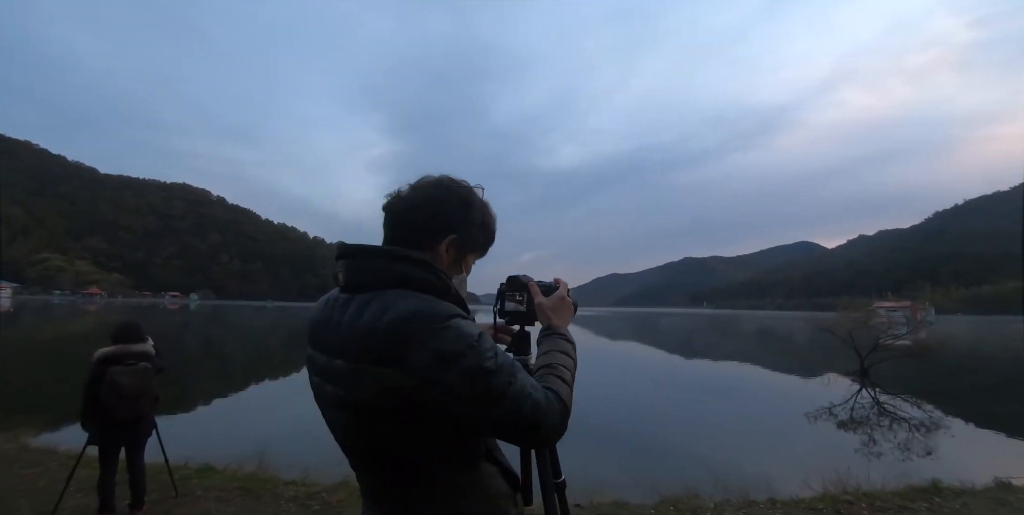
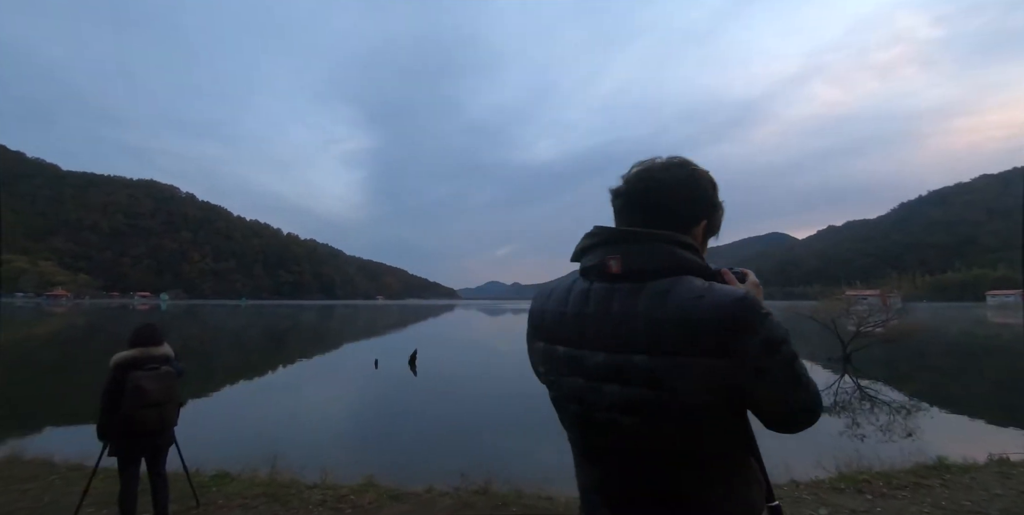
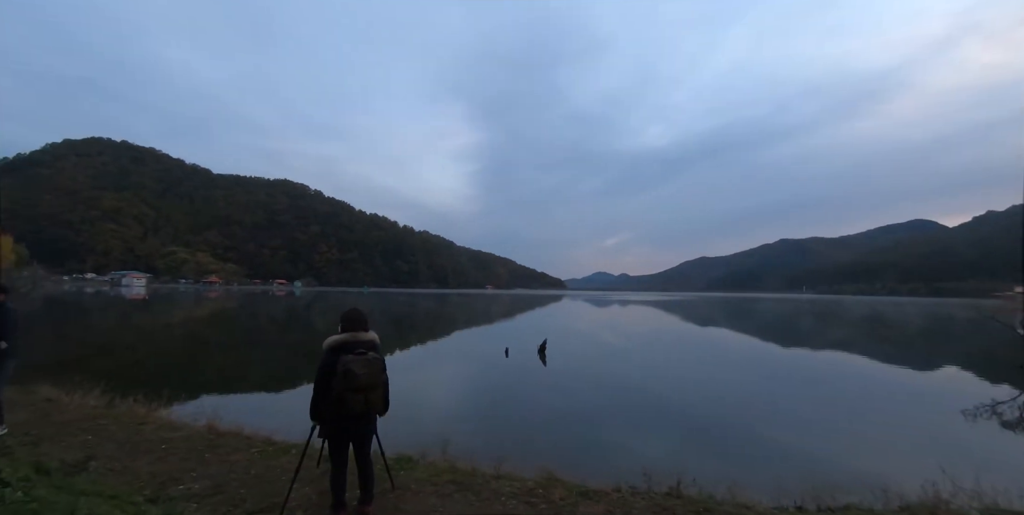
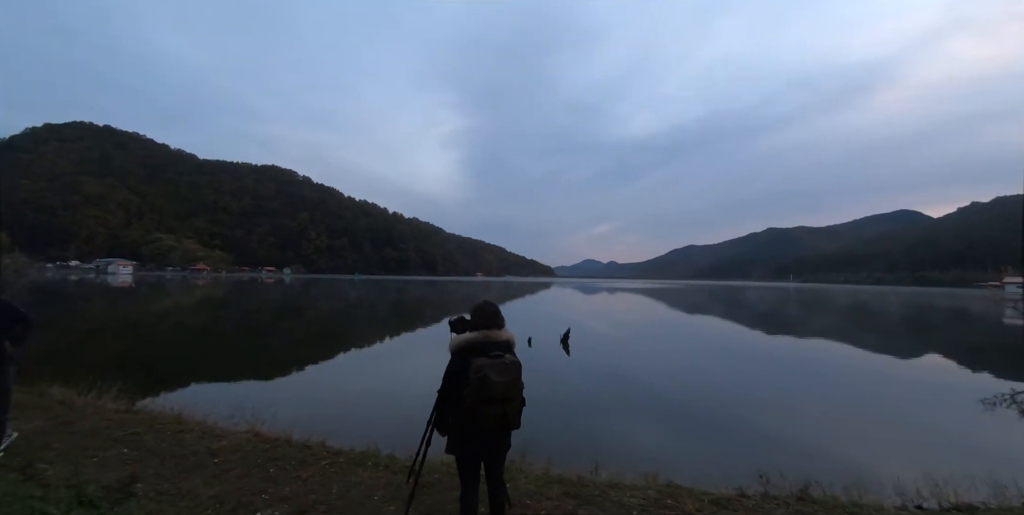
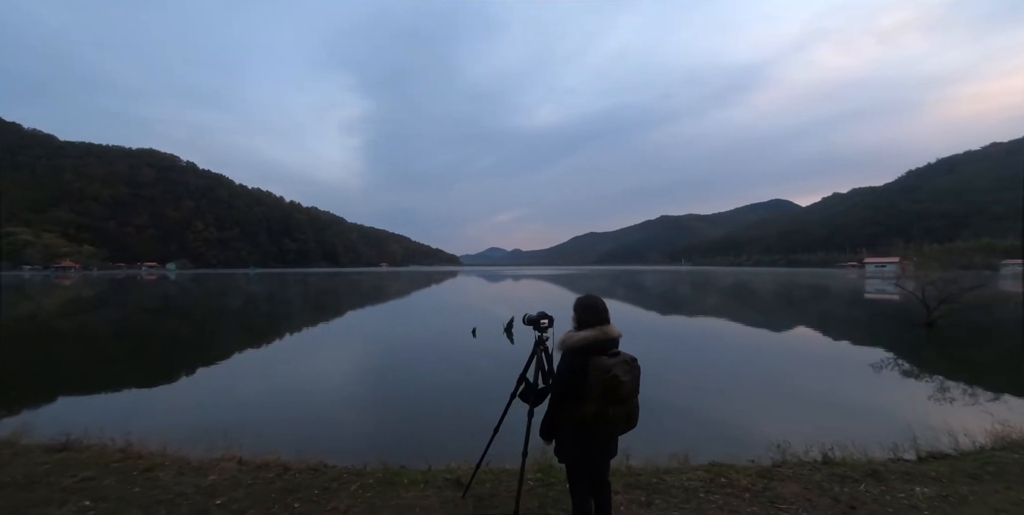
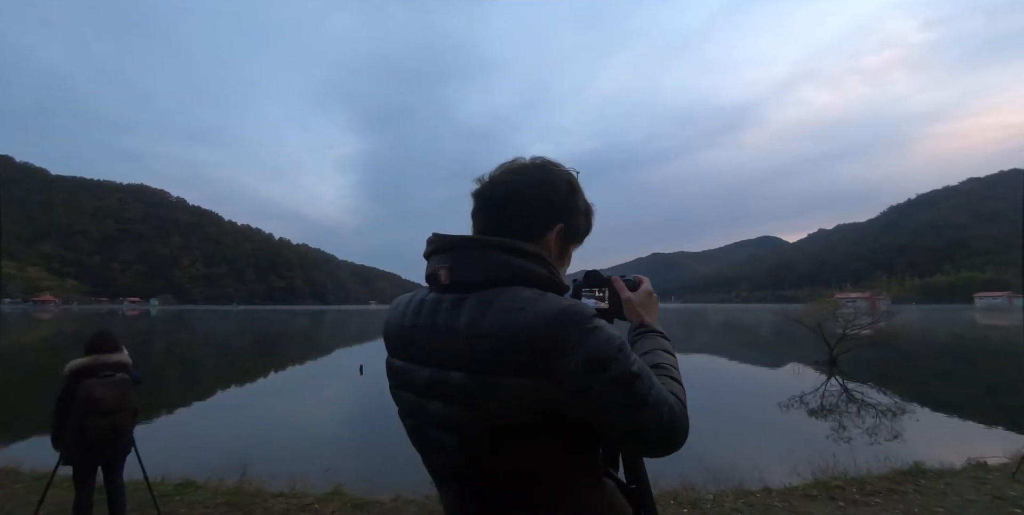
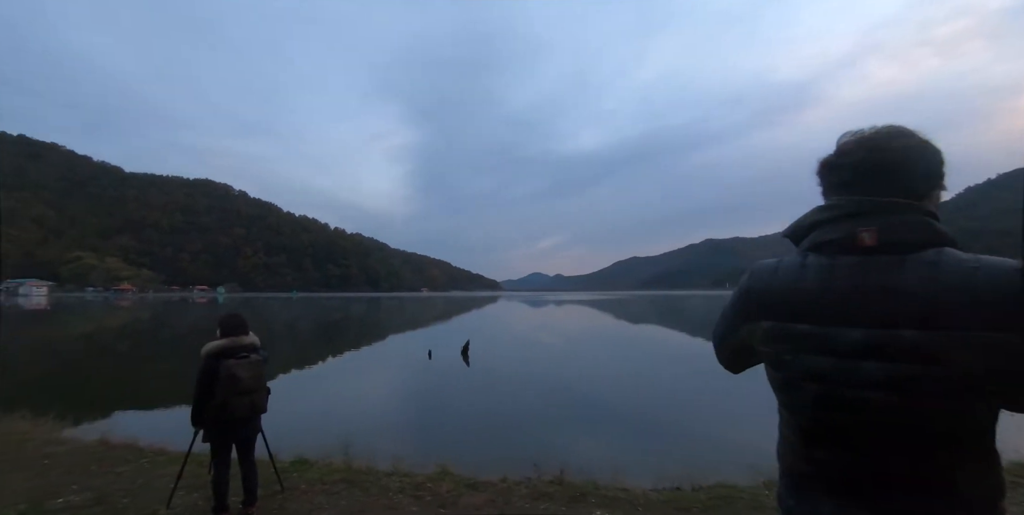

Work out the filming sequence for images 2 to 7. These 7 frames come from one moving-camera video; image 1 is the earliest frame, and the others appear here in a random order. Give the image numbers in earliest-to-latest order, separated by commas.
6, 2, 7, 3, 4, 5
